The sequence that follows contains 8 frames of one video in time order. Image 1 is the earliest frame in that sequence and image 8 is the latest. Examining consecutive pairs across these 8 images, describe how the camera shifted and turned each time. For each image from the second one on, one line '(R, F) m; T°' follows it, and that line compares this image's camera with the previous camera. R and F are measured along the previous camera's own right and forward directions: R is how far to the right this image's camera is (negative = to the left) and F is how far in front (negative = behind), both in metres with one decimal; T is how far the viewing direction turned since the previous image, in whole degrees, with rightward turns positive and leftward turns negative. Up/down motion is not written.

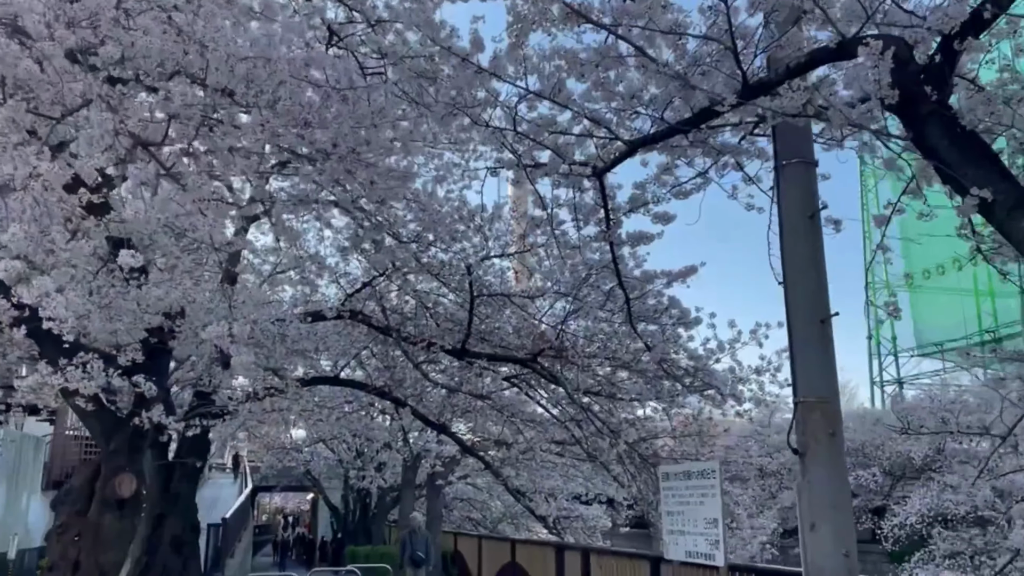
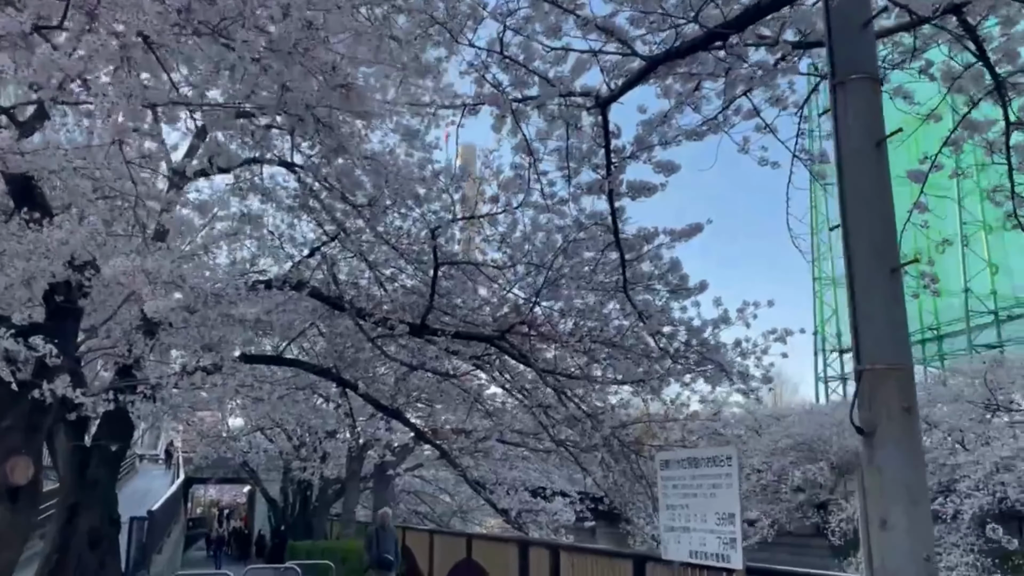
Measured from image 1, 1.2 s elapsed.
(-0.2, +0.8) m; +4°
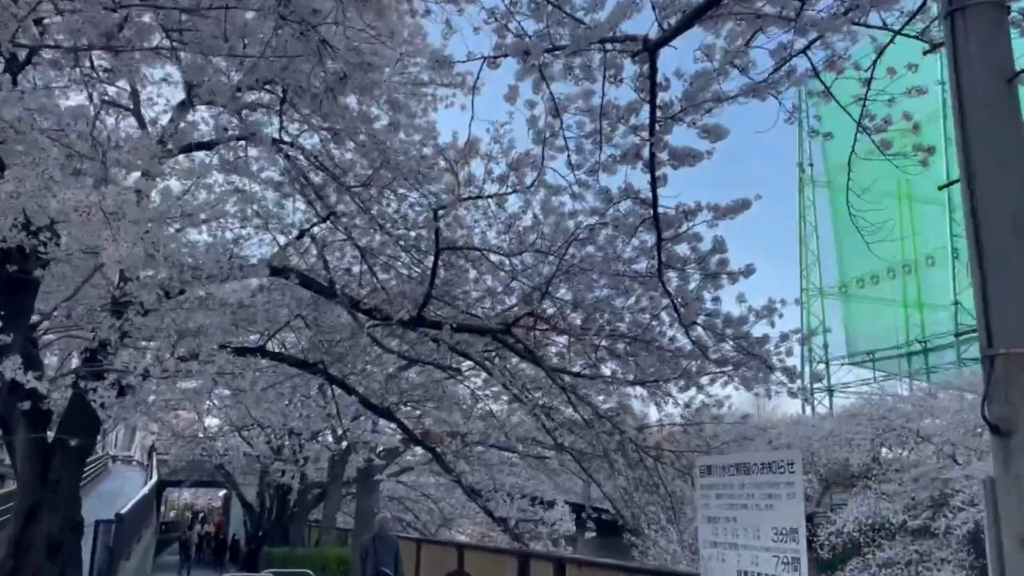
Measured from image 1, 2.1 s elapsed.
(-0.2, +0.6) m; +1°
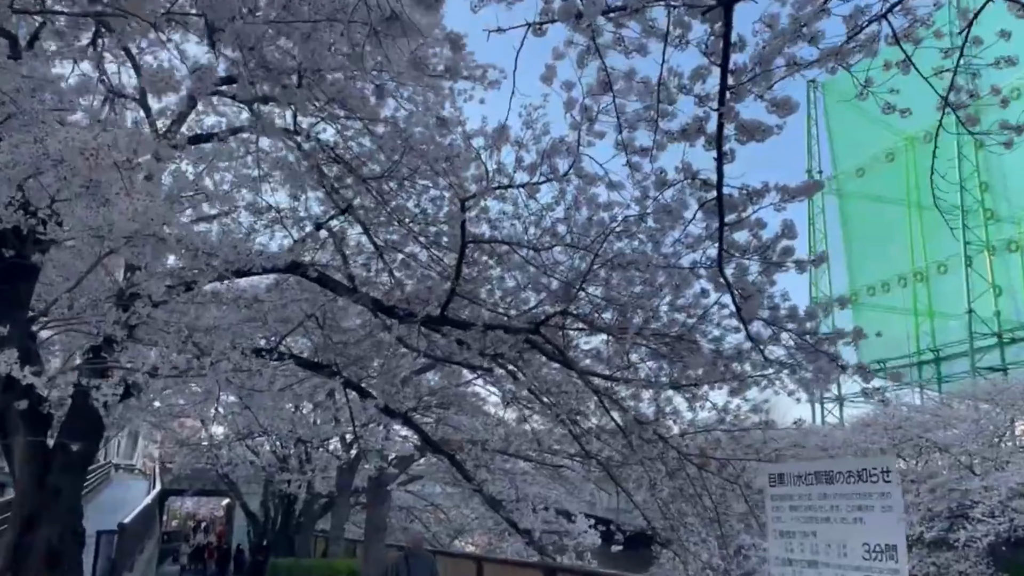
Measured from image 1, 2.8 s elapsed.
(-0.2, +0.4) m; 0°
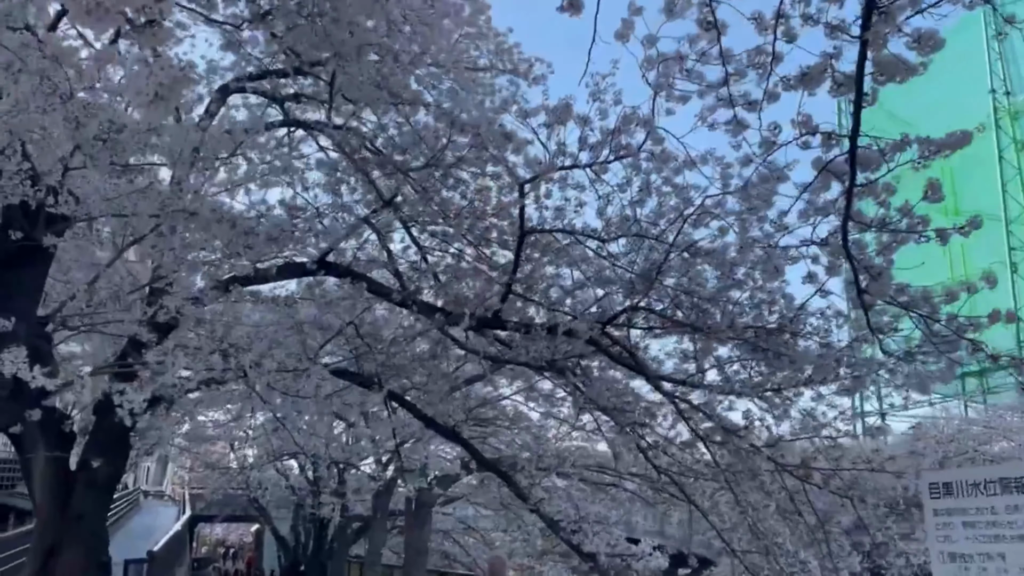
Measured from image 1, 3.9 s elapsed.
(-0.3, +0.6) m; -2°
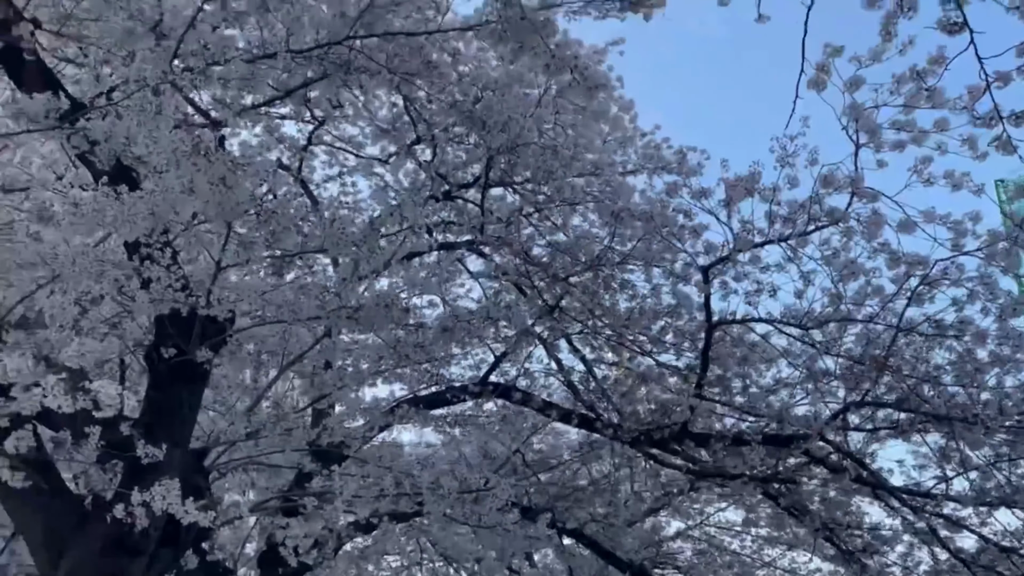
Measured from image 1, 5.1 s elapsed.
(-0.3, +0.6) m; -9°
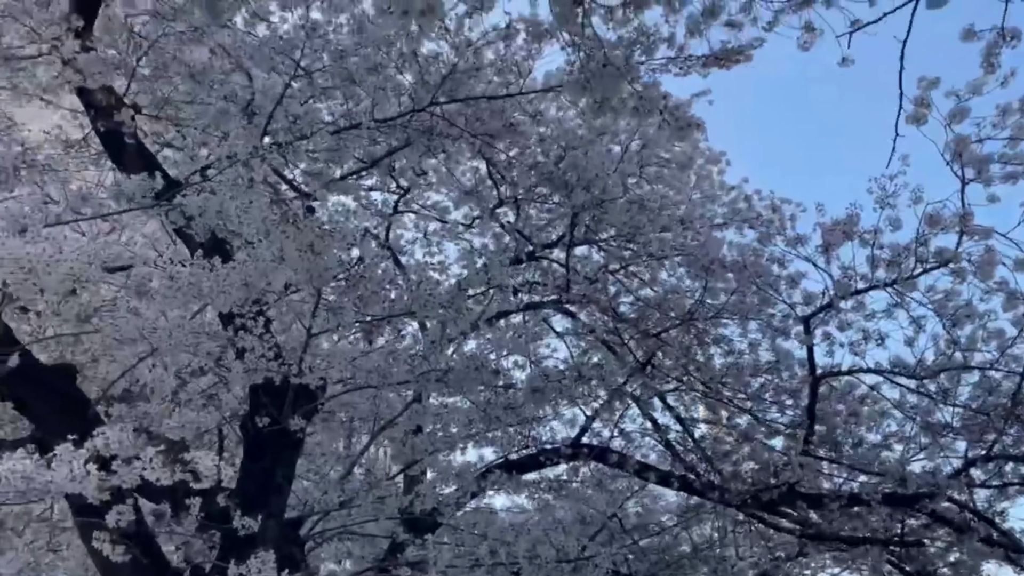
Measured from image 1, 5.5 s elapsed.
(0.0, +0.1) m; -6°
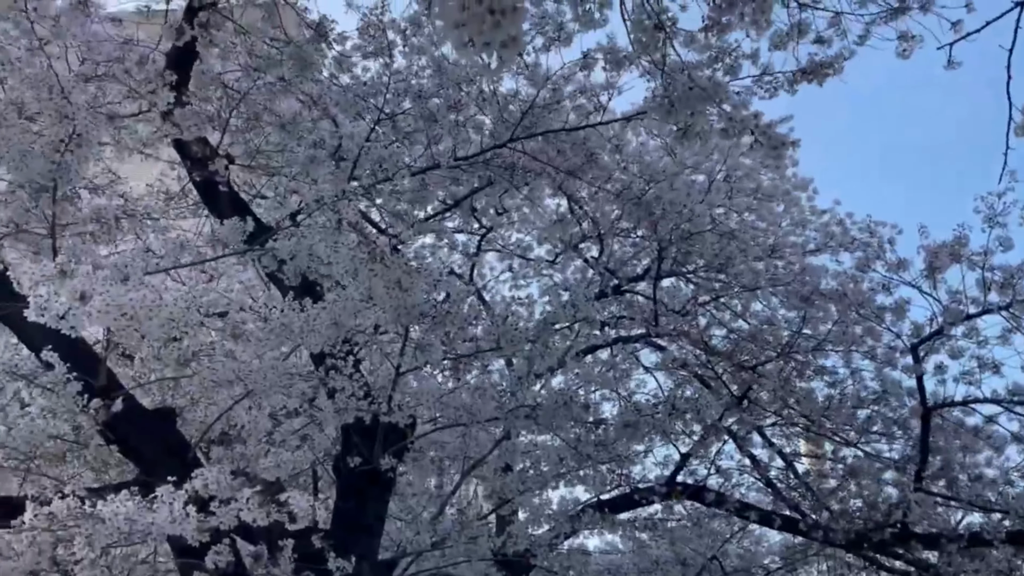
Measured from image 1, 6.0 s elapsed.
(0.0, 0.0) m; -6°
